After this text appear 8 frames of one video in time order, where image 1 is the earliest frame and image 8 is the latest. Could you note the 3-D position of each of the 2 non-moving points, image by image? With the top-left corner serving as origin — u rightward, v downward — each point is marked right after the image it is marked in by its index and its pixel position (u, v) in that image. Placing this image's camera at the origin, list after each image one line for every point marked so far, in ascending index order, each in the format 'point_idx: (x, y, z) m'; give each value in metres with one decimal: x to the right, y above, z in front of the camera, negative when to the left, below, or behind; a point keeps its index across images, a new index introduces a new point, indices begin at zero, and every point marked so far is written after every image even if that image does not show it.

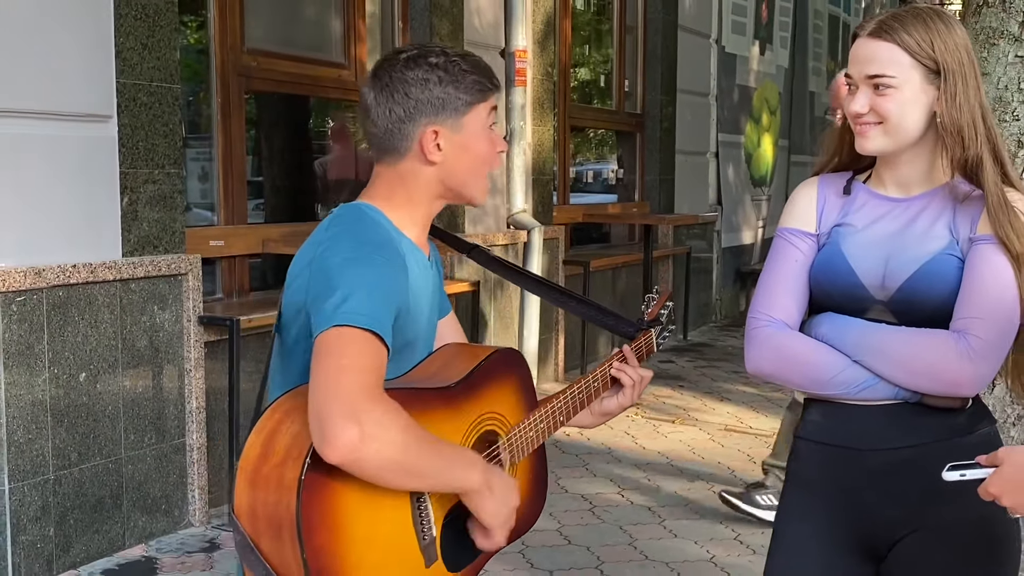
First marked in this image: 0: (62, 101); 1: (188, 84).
0: (-1.6, +0.7, +2.8) m
1: (-1.4, +0.9, +3.4) m
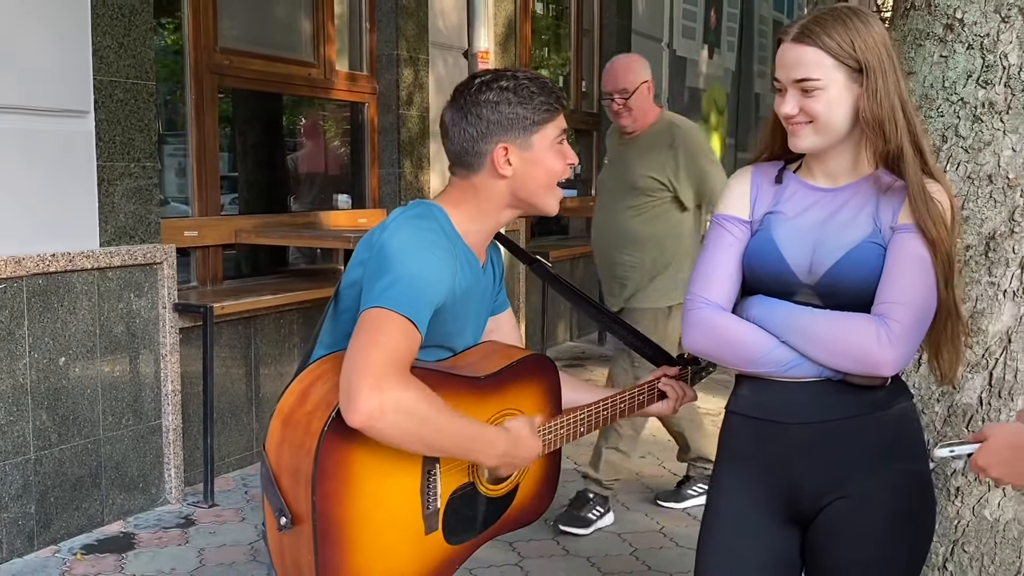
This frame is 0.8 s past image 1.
0: (-1.7, +0.7, +2.8) m
1: (-1.5, +0.9, +3.5) m
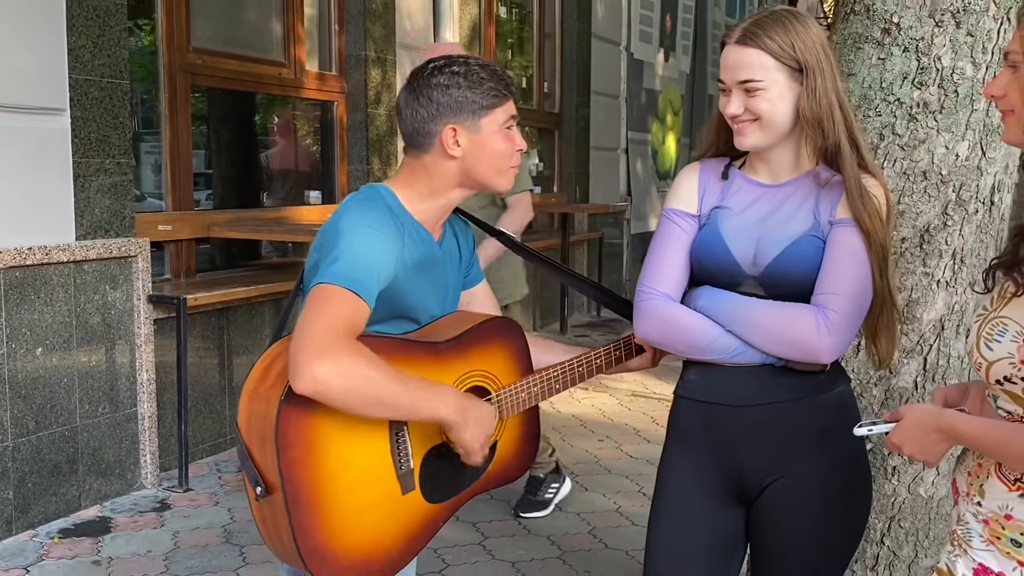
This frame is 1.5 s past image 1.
0: (-1.8, +0.7, +2.9) m
1: (-1.7, +0.9, +3.6) m
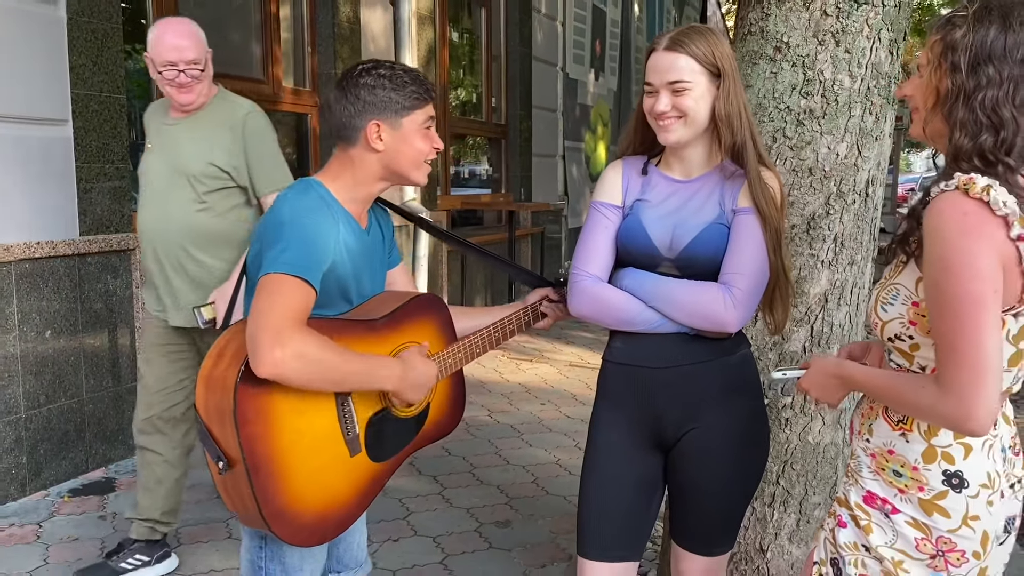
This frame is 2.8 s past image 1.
0: (-2.0, +0.7, +3.1) m
1: (-1.9, +0.9, +3.8) m
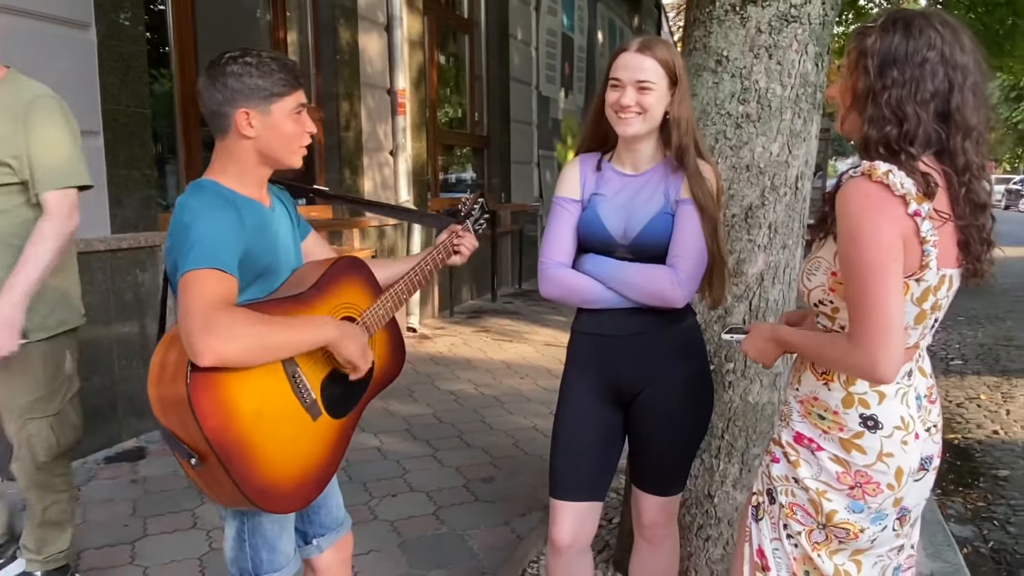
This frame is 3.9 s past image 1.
0: (-2.1, +0.7, +3.4) m
1: (-2.0, +0.9, +4.1) m
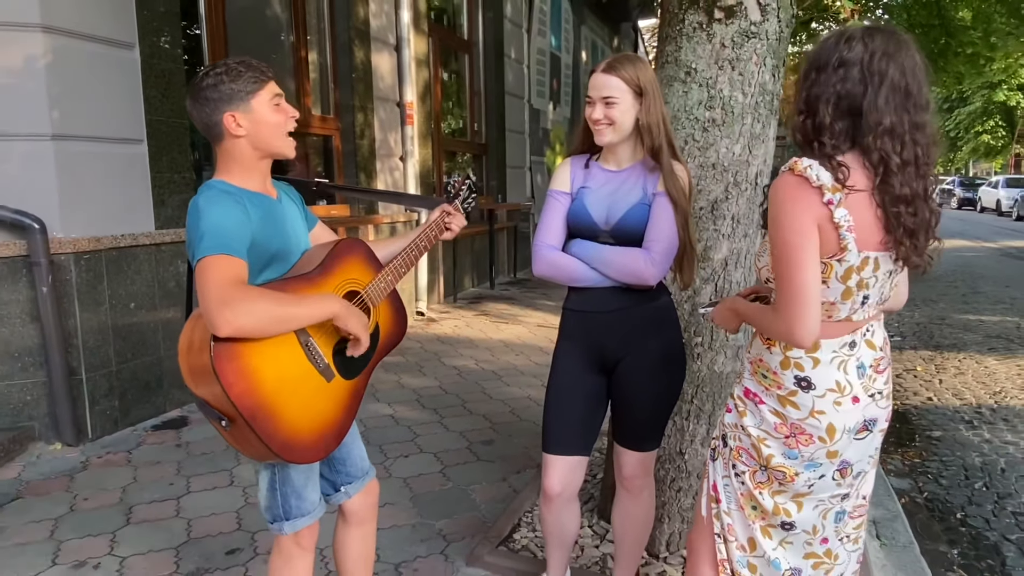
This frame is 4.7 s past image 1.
0: (-2.1, +0.7, +3.8) m
1: (-2.0, +0.9, +4.5) m
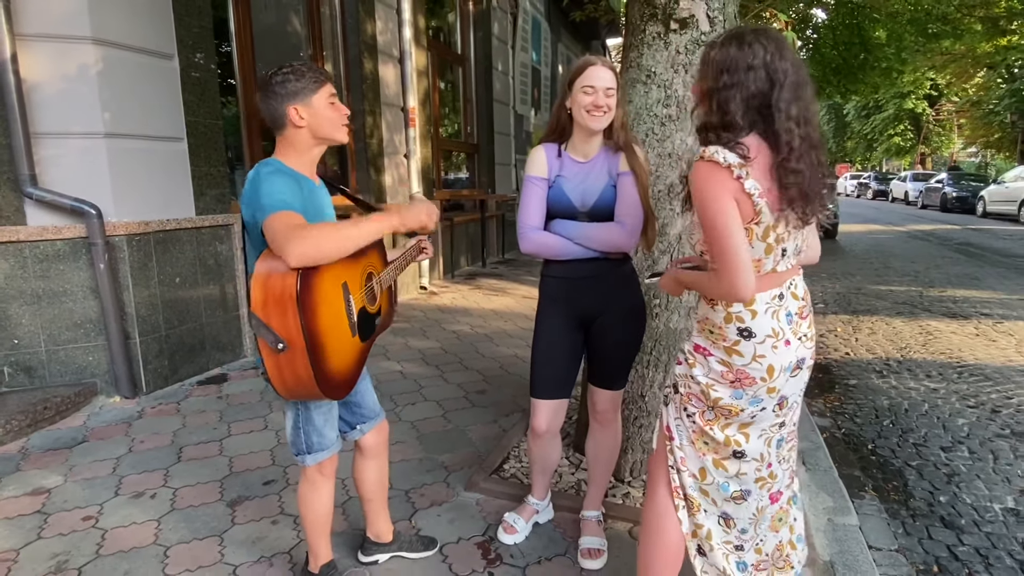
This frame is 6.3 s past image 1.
0: (-2.2, +0.8, +4.3) m
1: (-2.1, +1.0, +5.0) m
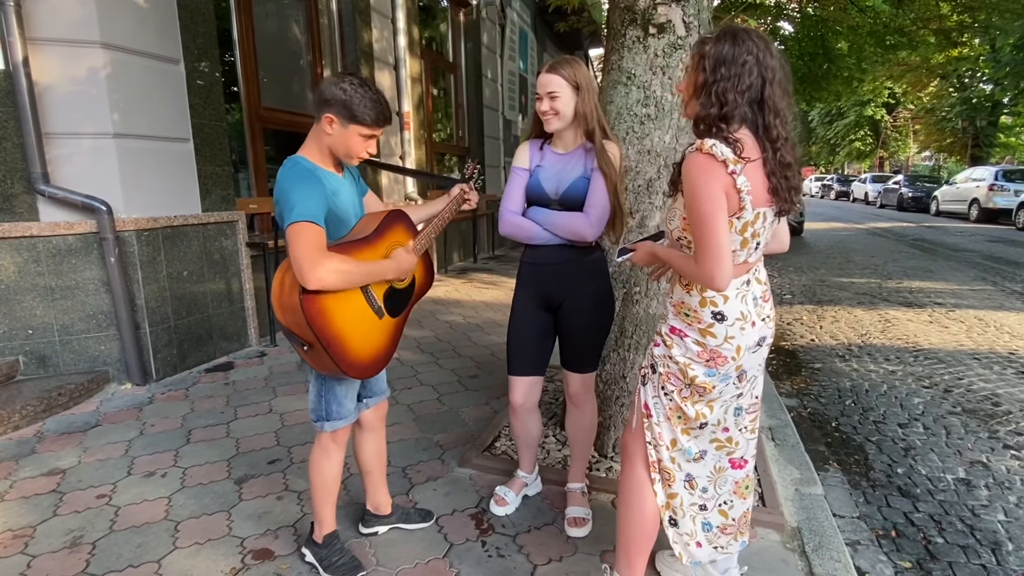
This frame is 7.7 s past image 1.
0: (-2.3, +0.9, +4.5) m
1: (-2.2, +1.0, +5.2) m
